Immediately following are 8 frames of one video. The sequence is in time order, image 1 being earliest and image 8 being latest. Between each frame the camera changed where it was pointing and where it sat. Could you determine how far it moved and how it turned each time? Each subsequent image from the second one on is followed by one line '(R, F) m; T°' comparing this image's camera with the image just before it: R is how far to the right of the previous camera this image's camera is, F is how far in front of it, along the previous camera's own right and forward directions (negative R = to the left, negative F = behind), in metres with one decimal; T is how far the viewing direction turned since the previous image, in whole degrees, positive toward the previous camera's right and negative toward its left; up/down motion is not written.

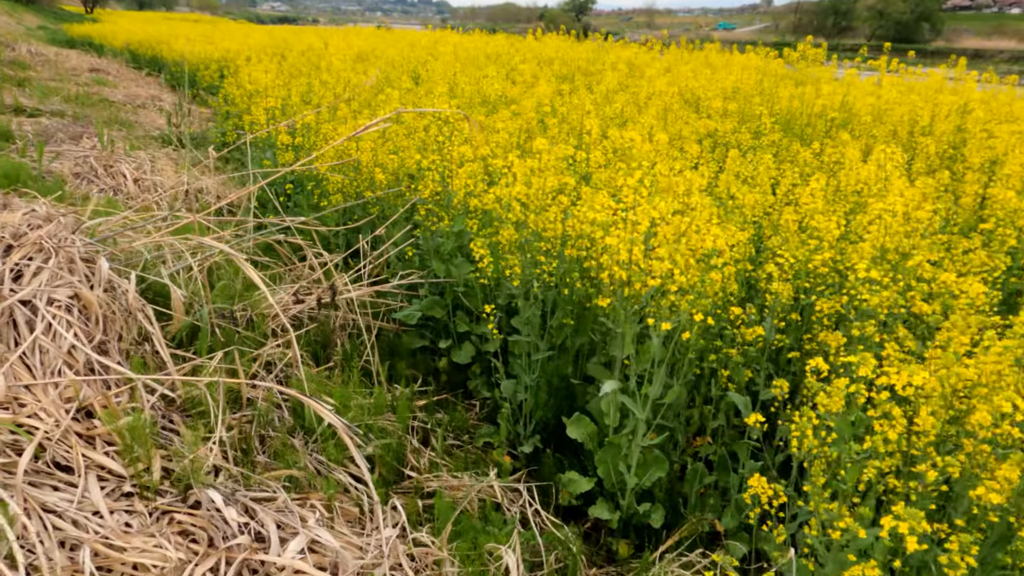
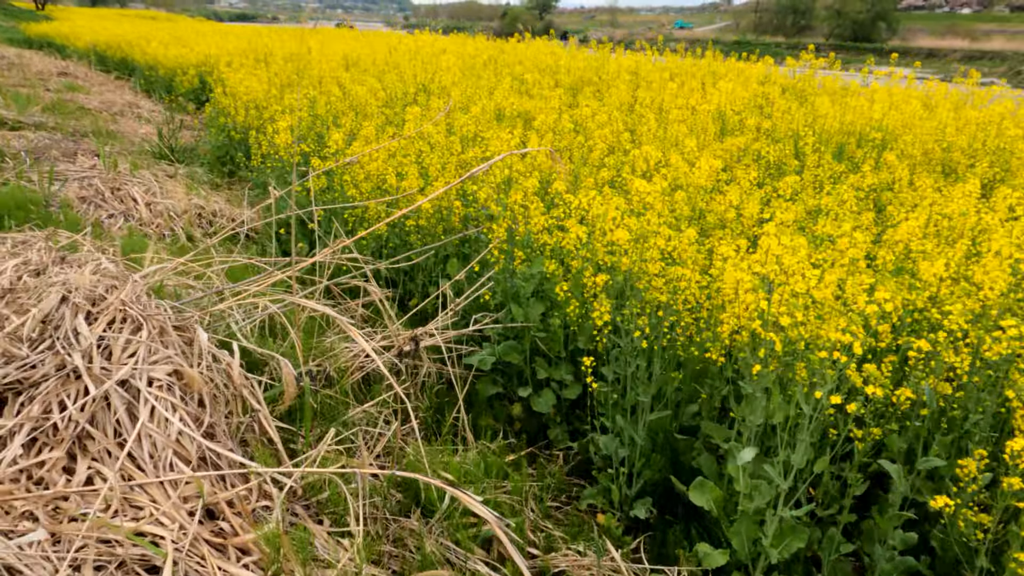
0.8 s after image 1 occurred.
(-0.4, +0.2) m; +3°
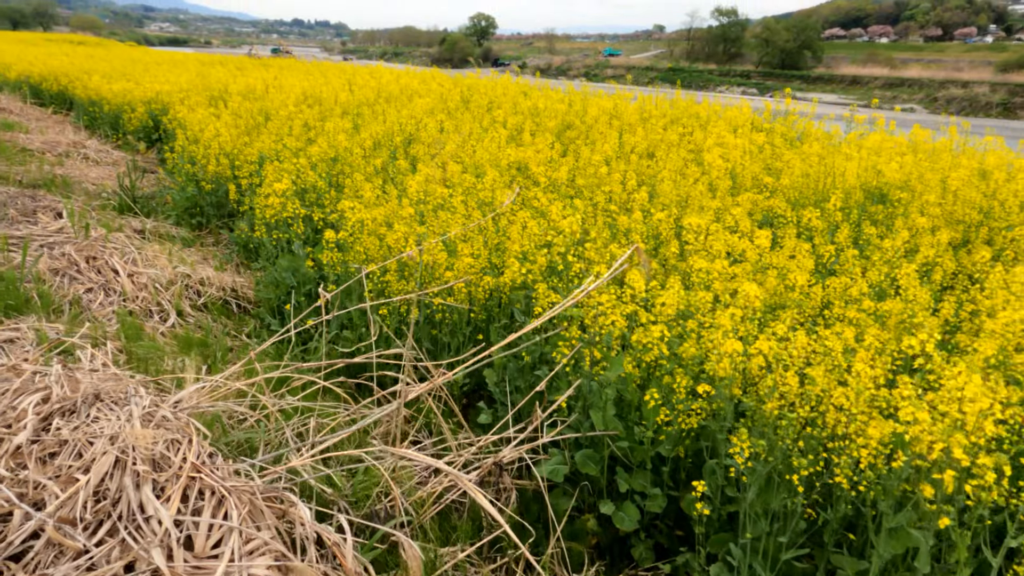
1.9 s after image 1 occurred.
(-0.4, +0.3) m; +4°
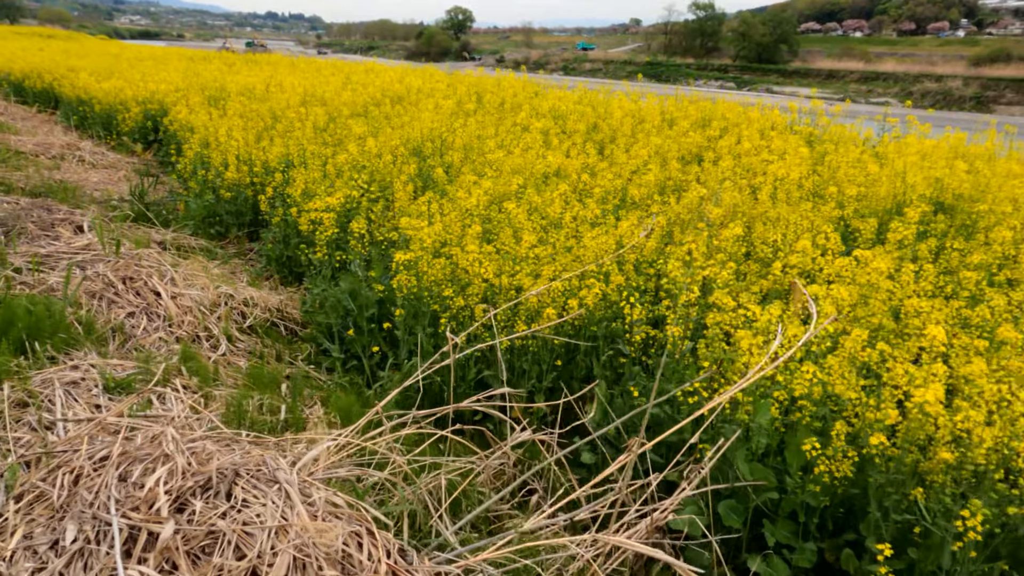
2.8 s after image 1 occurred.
(-0.5, +0.2) m; +2°
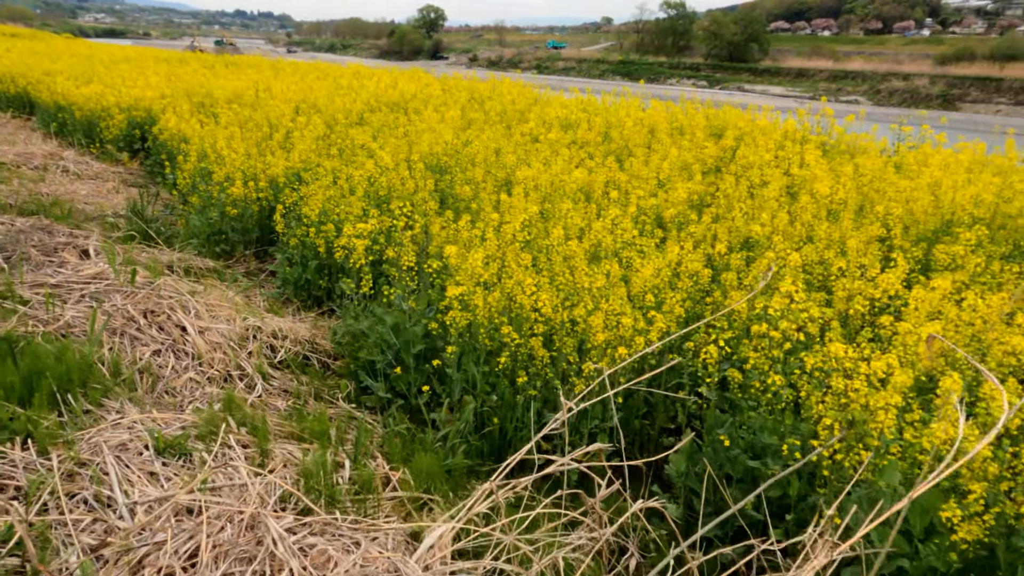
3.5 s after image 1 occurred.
(-0.4, +0.2) m; +2°
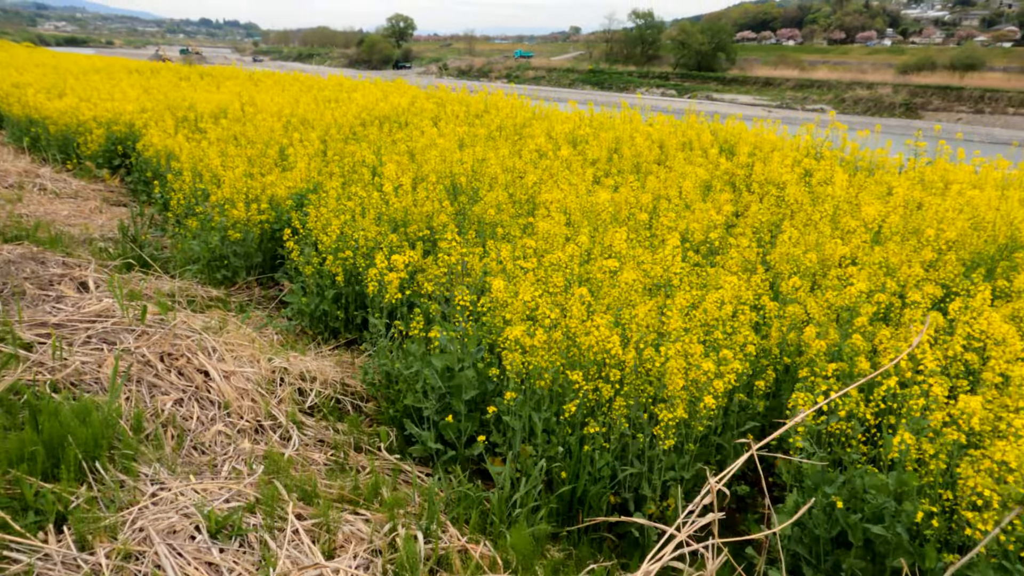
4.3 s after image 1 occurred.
(-0.4, +0.3) m; +2°
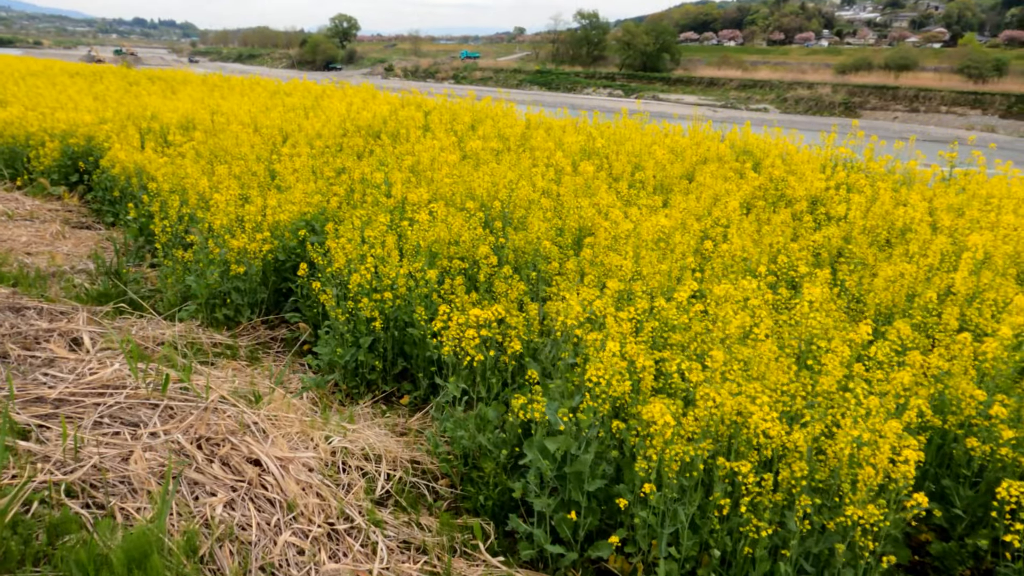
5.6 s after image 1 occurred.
(-0.6, +0.5) m; +4°
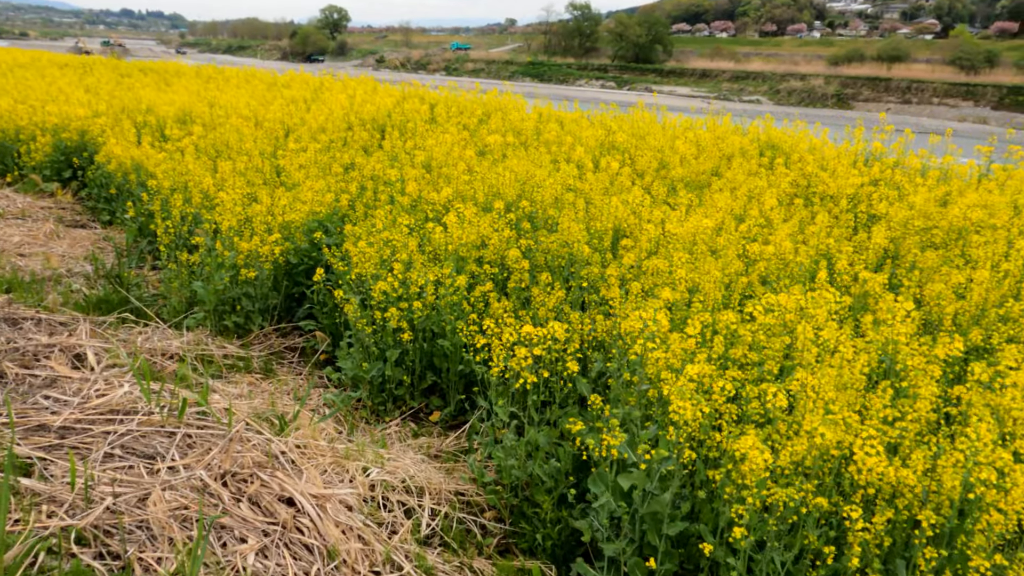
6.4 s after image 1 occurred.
(-0.2, +0.3) m; +1°
